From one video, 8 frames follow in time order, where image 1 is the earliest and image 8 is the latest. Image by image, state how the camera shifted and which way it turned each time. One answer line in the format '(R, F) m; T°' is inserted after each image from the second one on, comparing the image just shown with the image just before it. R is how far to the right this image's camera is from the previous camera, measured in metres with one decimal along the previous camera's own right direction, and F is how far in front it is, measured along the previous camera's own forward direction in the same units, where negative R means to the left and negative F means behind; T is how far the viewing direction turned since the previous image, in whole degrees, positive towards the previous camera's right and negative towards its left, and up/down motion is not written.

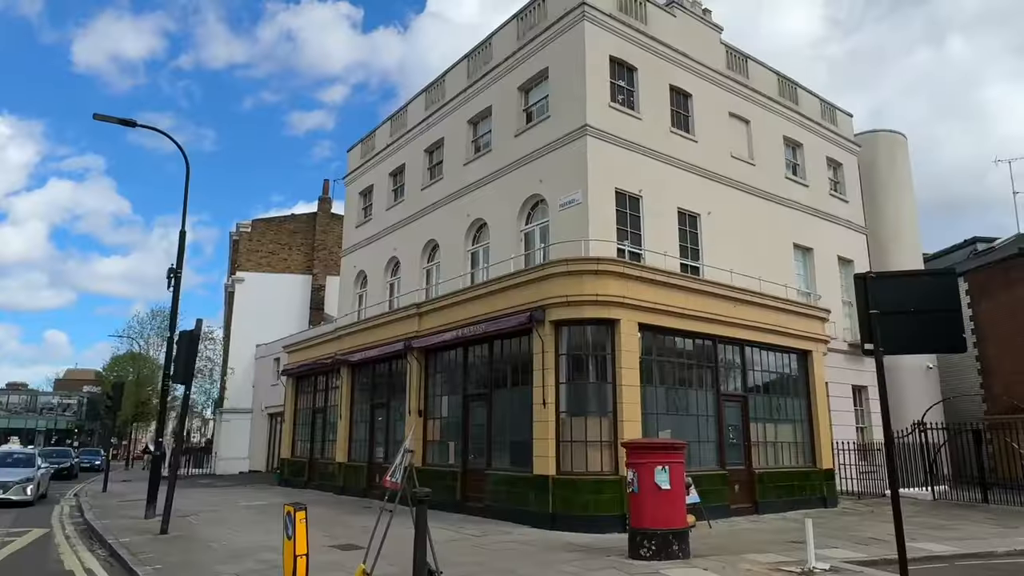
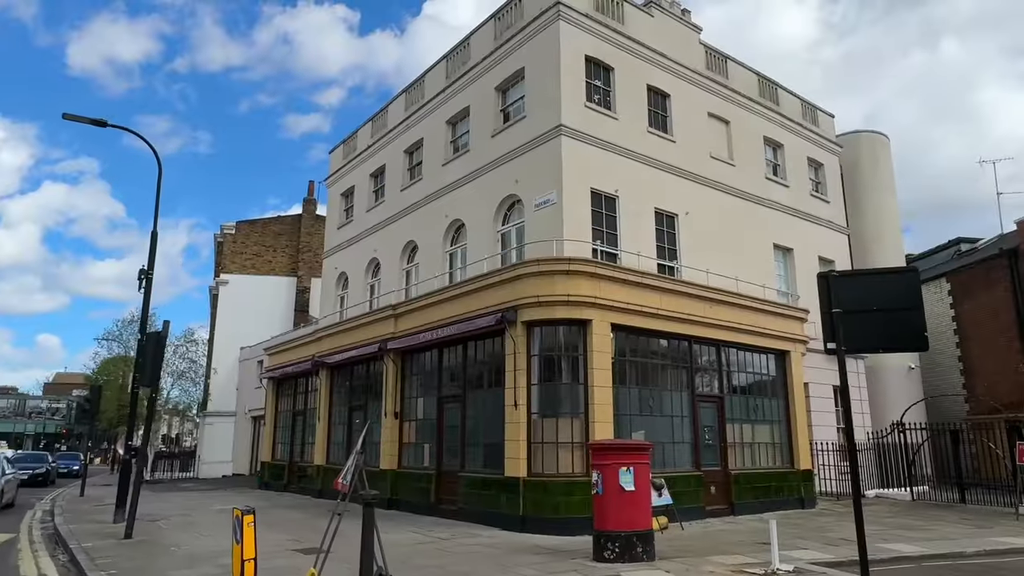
(+0.4, +0.1) m; 0°
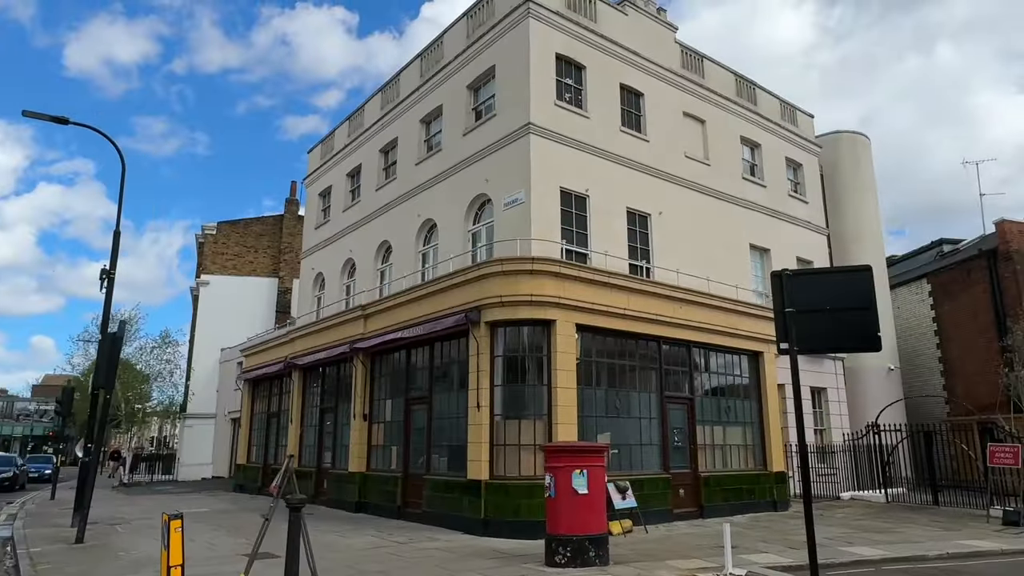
(+0.6, +0.2) m; 0°
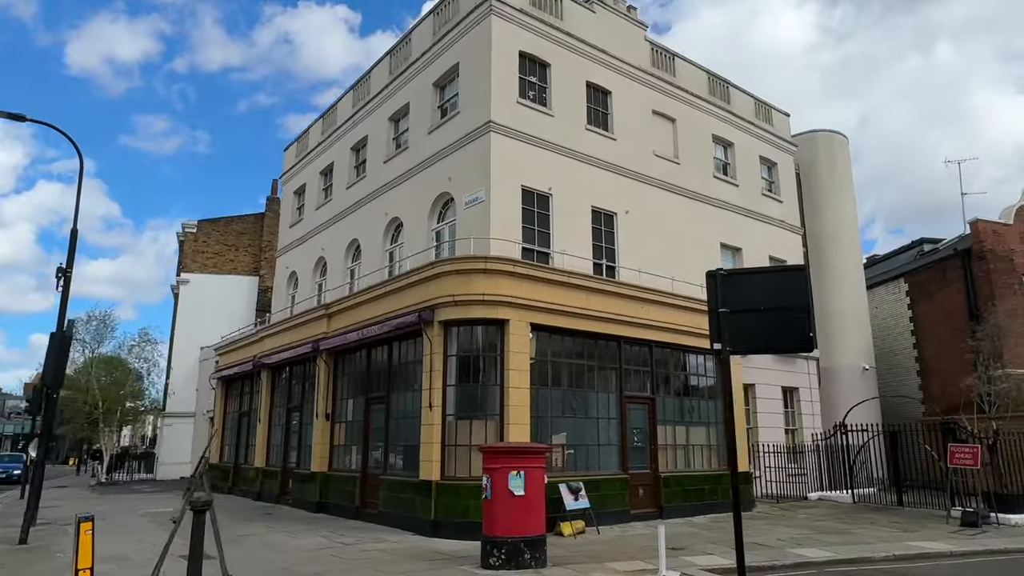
(+0.8, +0.1) m; 0°
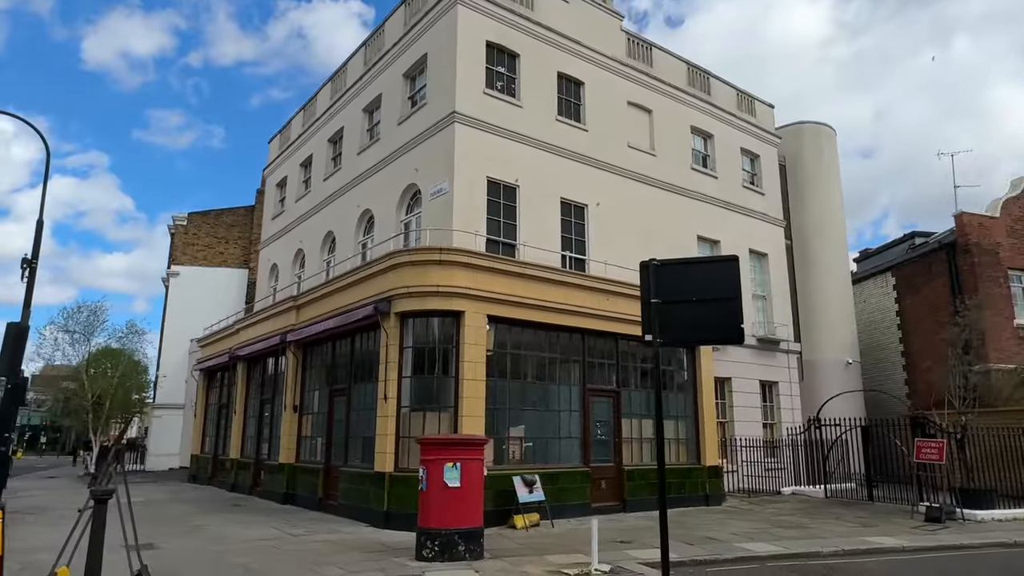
(+1.0, +0.1) m; -1°
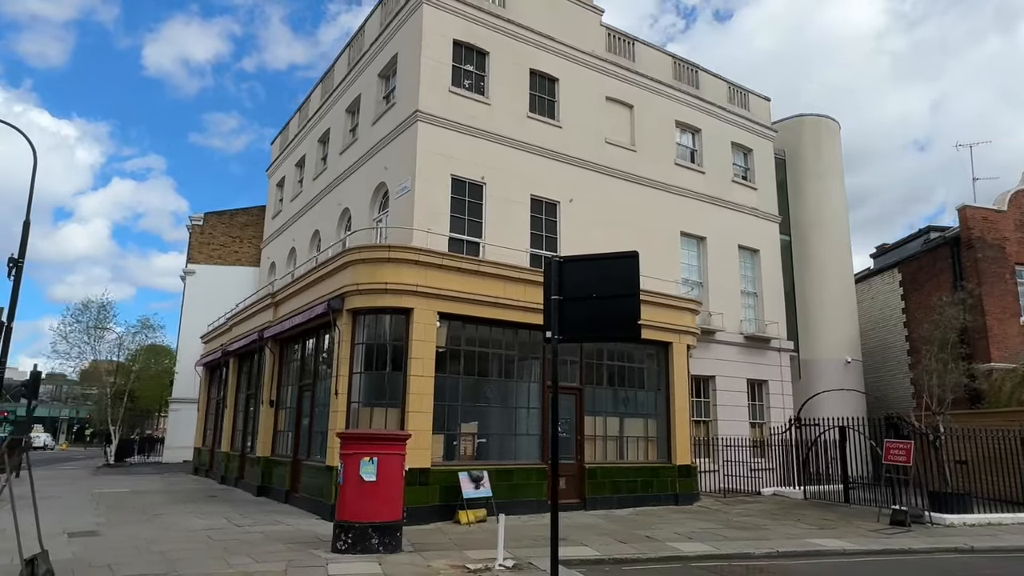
(+1.7, 0.0) m; -3°
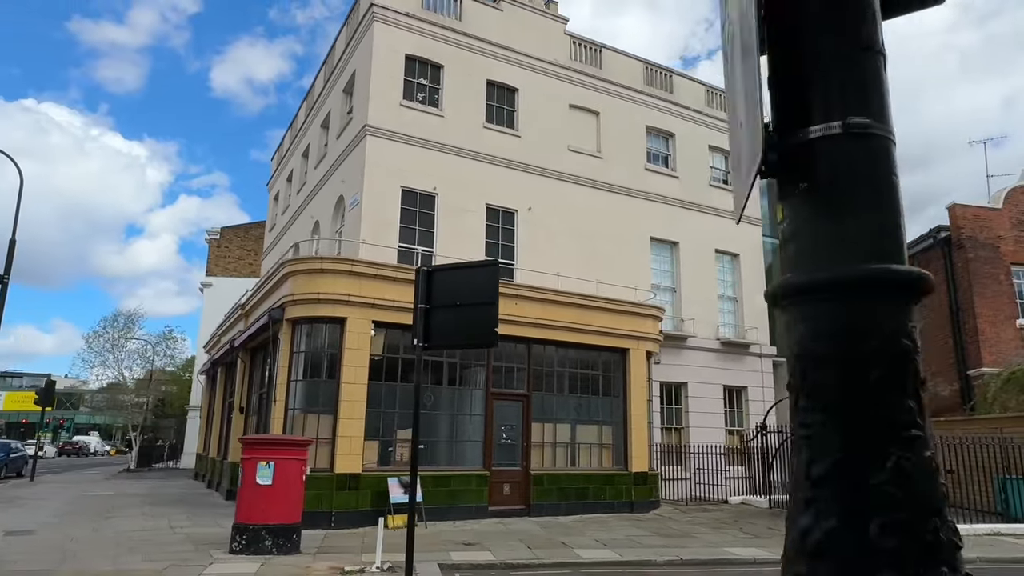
(+2.3, -0.1) m; -4°
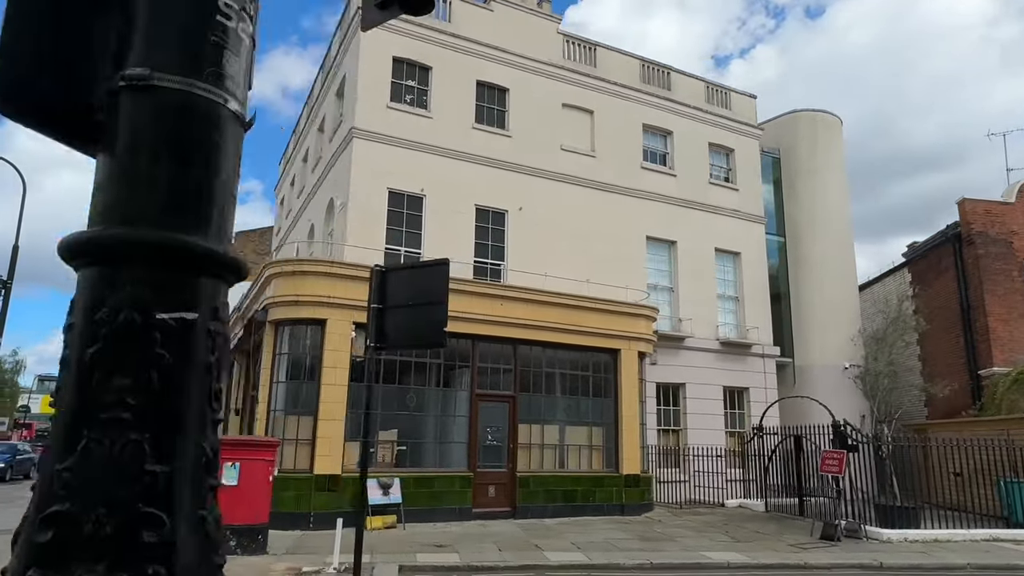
(+0.9, +0.1) m; -2°
